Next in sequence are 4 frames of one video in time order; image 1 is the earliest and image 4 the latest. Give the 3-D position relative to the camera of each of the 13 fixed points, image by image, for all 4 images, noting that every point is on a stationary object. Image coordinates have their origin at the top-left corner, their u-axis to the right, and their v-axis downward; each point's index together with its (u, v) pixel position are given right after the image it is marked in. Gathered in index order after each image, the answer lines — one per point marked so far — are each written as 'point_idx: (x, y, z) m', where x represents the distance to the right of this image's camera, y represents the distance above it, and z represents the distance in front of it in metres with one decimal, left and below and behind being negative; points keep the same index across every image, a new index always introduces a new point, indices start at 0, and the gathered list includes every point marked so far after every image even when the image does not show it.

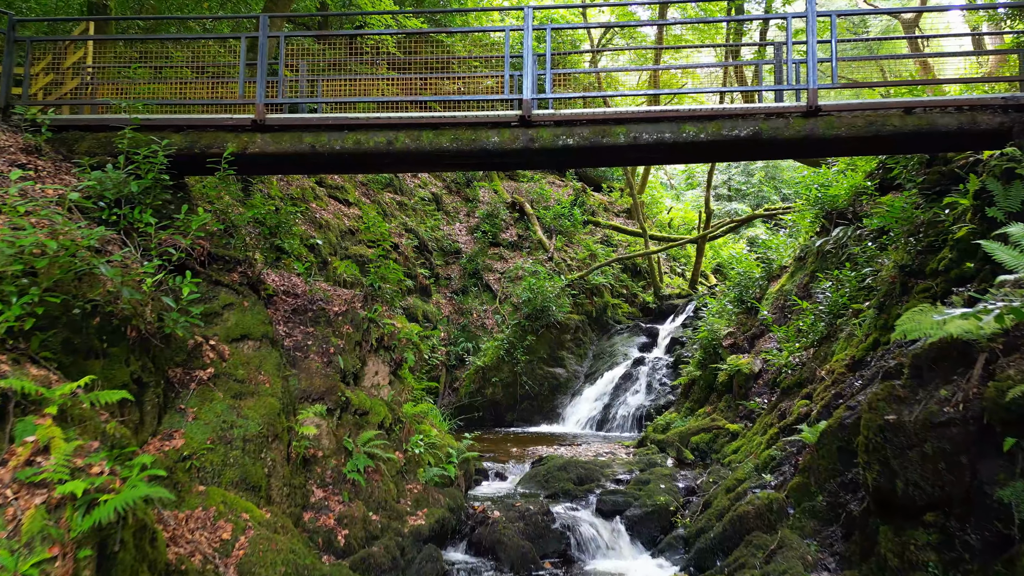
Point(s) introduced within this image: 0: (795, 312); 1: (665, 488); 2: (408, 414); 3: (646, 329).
0: (+3.8, -0.3, +9.0) m
1: (+1.6, -2.1, +7.1) m
2: (-1.0, -1.2, +6.4) m
3: (+3.4, -1.0, +17.2) m
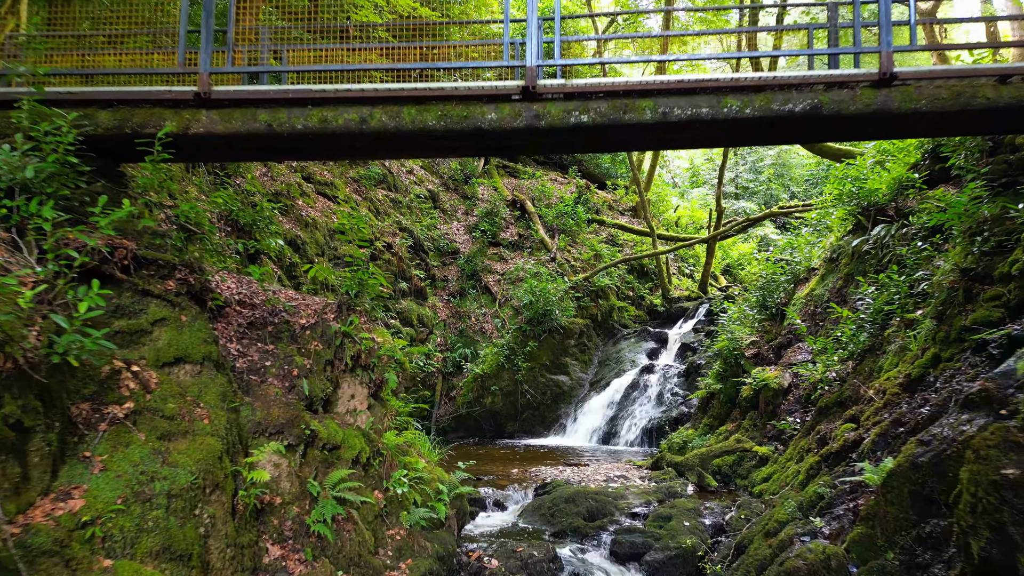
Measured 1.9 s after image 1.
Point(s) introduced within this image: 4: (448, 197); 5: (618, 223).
0: (+3.8, -0.4, +8.1) m
1: (+1.6, -2.1, +6.1) m
2: (-1.0, -1.2, +5.4) m
3: (+3.4, -1.1, +16.3) m
4: (-1.8, +2.6, +19.1) m
5: (+3.0, +1.8, +19.2) m
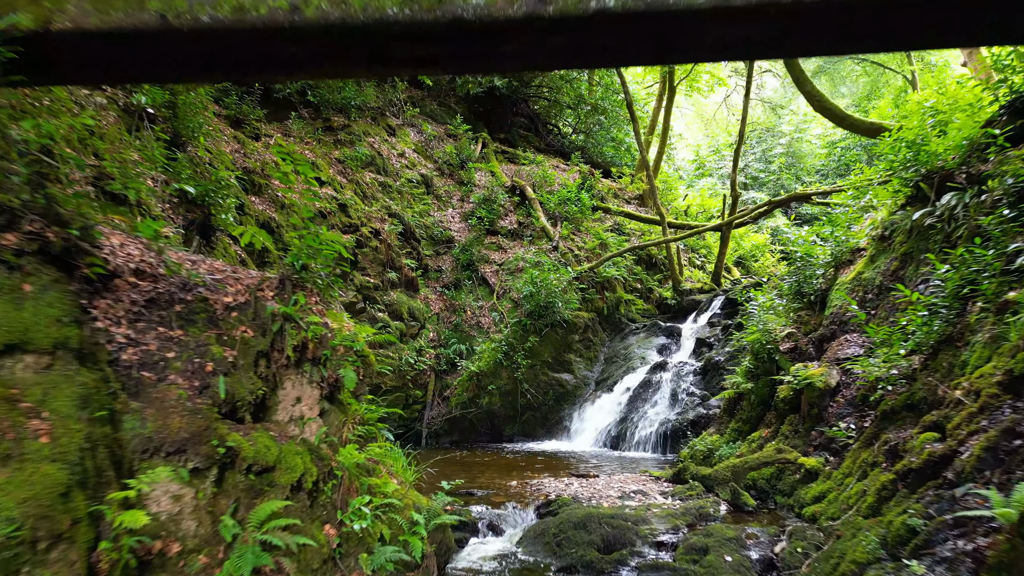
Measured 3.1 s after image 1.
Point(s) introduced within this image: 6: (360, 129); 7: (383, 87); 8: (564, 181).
0: (+3.7, -0.2, +6.8) m
1: (+1.6, -1.9, +4.8) m
2: (-1.0, -1.1, +4.2) m
3: (+3.4, -0.9, +15.0) m
4: (-1.8, +2.8, +17.9) m
5: (+3.0, +2.0, +17.9) m
6: (-3.6, +3.7, +16.0) m
7: (-3.4, +5.3, +18.0) m
8: (+1.4, +3.0, +19.1) m
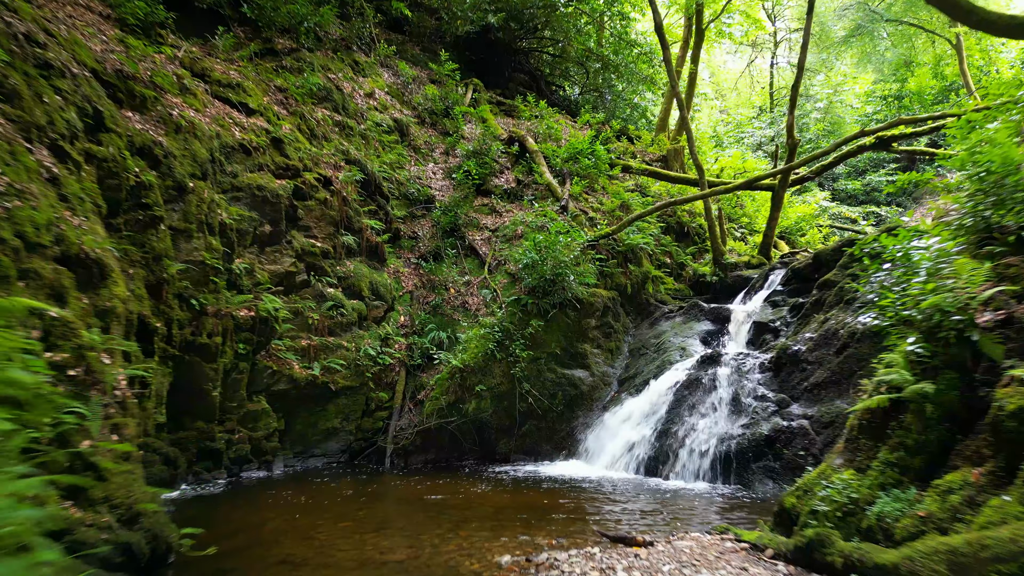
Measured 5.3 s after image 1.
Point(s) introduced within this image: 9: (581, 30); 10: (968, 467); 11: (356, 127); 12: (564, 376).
0: (+3.7, +0.3, +3.4) m
1: (+1.5, -1.5, +1.4) m
2: (-1.0, -0.6, +0.7) m
3: (+3.3, -0.4, +11.6) m
4: (-1.9, +3.3, +14.4) m
5: (+2.9, +2.5, +14.5) m
6: (-3.6, +4.2, +12.6) m
7: (-3.5, +5.8, +14.6) m
8: (+1.4, +3.5, +15.7) m
9: (+1.9, +7.1, +18.7) m
10: (+2.7, -1.1, +4.1) m
11: (-2.8, +2.8, +12.0) m
12: (+0.8, -1.3, +10.4) m
